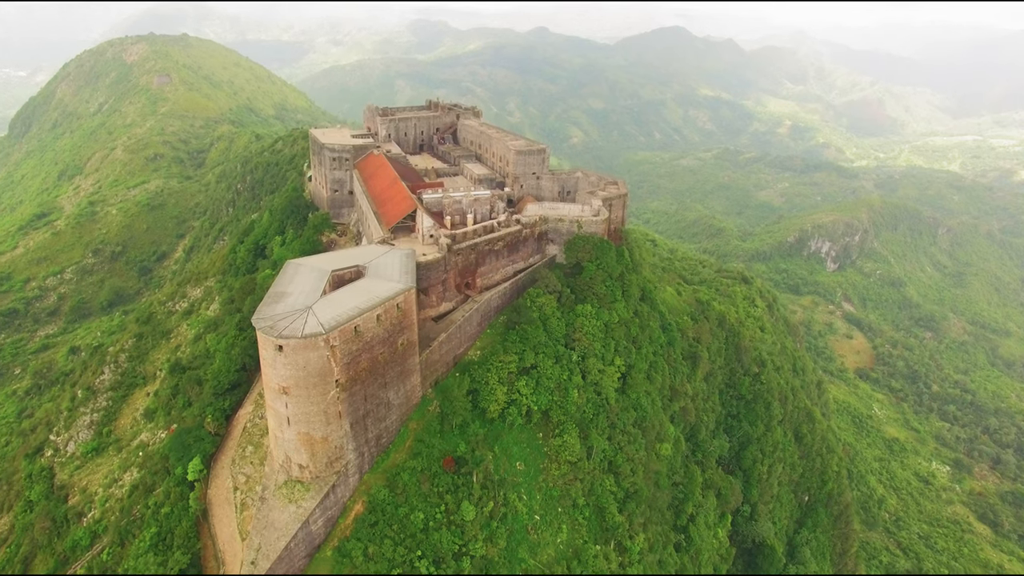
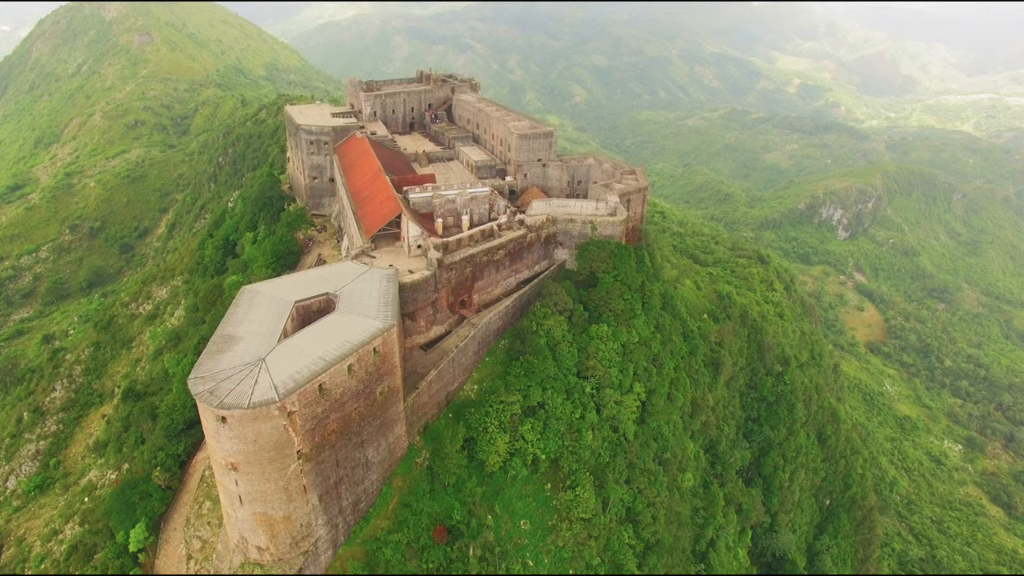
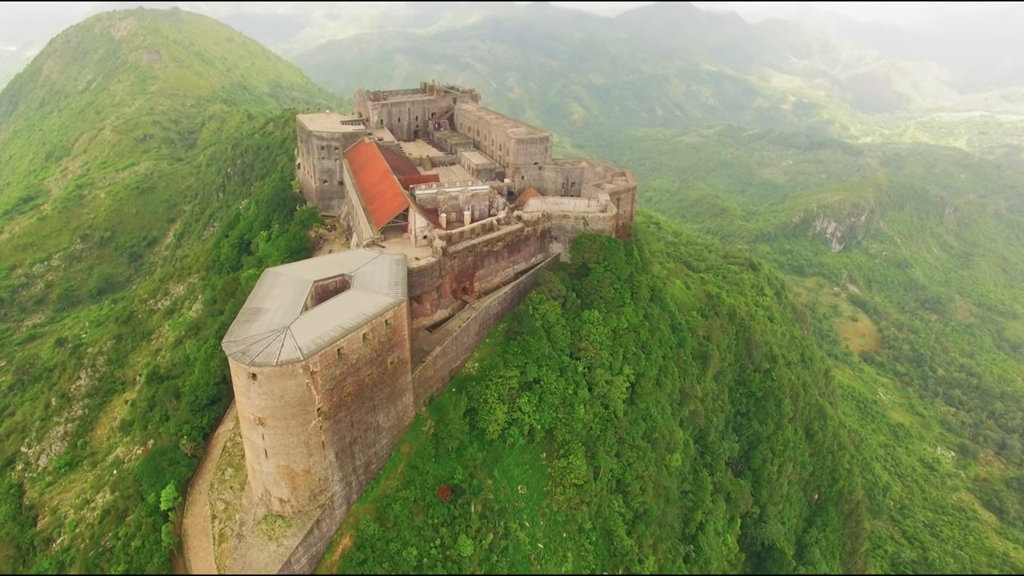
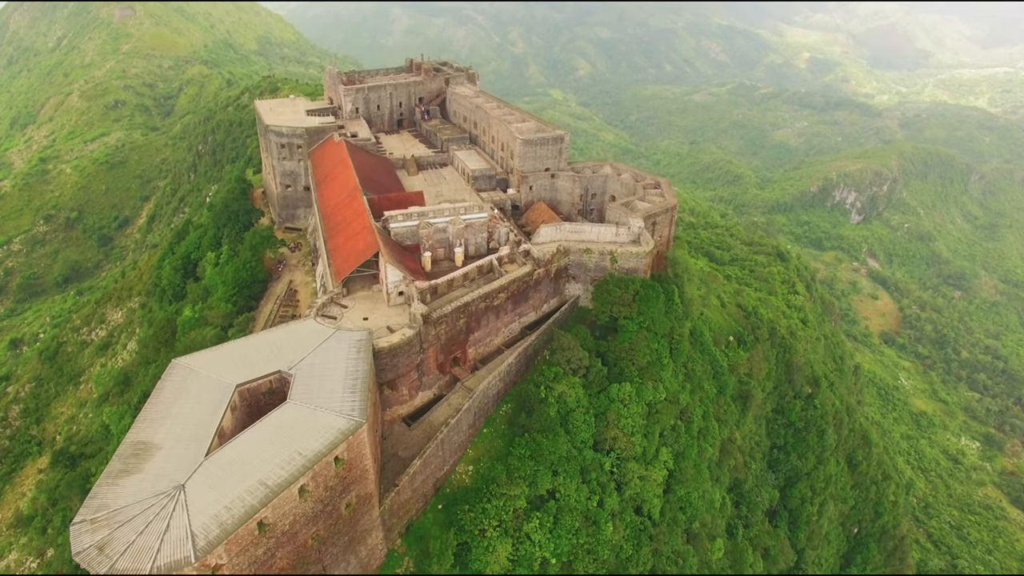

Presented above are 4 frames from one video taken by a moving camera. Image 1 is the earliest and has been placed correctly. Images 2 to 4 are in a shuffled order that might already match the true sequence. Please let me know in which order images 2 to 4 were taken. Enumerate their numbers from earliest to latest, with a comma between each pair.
3, 2, 4
